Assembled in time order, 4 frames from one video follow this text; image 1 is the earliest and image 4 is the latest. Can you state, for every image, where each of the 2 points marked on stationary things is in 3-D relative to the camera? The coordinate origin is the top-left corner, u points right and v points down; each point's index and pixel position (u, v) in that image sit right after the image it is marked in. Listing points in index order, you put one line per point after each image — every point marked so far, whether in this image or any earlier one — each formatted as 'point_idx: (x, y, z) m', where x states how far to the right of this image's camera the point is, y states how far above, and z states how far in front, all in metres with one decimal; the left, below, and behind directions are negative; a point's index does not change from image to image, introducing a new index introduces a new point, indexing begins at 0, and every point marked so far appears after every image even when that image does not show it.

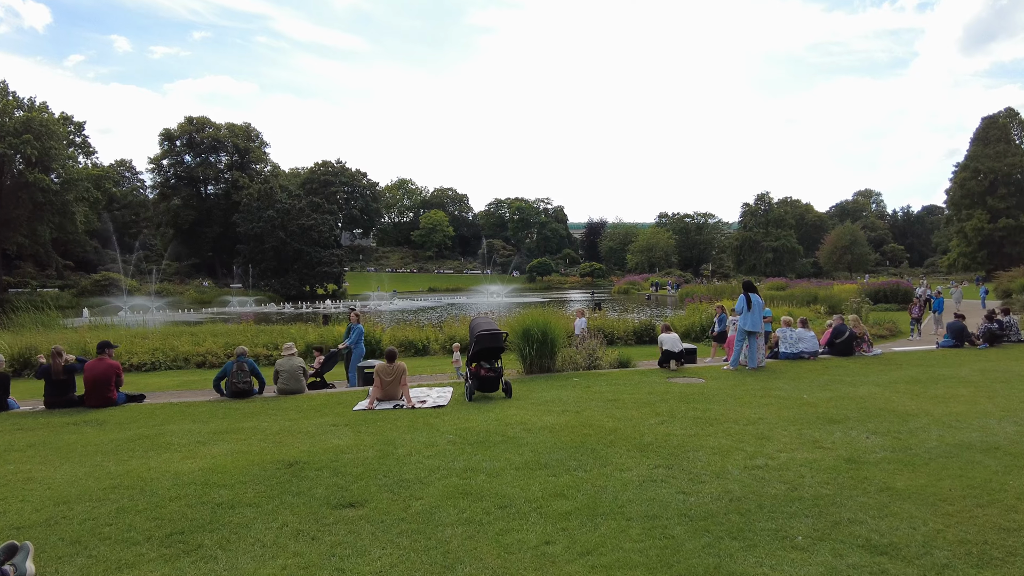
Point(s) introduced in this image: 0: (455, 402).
0: (-0.8, -1.6, +8.8) m
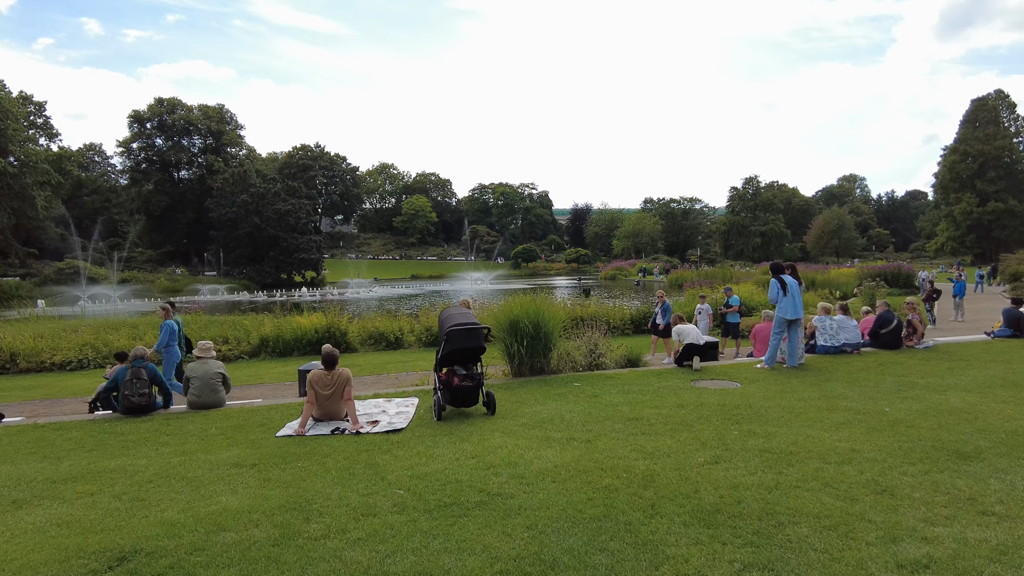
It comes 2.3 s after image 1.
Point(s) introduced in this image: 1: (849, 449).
0: (-1.0, -1.4, +6.5) m
1: (+2.7, -1.3, +4.9) m
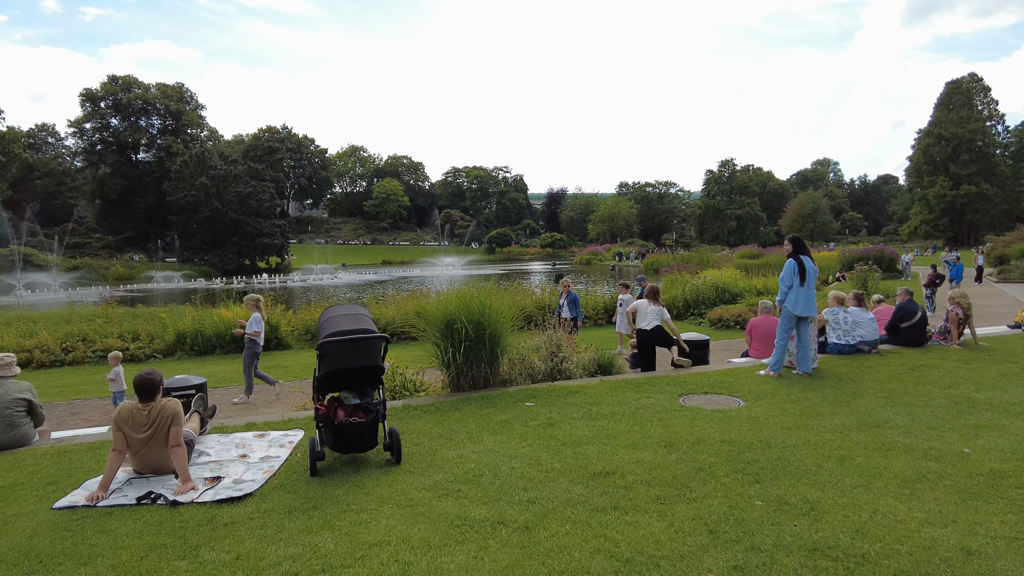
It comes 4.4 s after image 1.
0: (-1.6, -1.3, +4.4) m
1: (+2.1, -1.2, +2.9) m
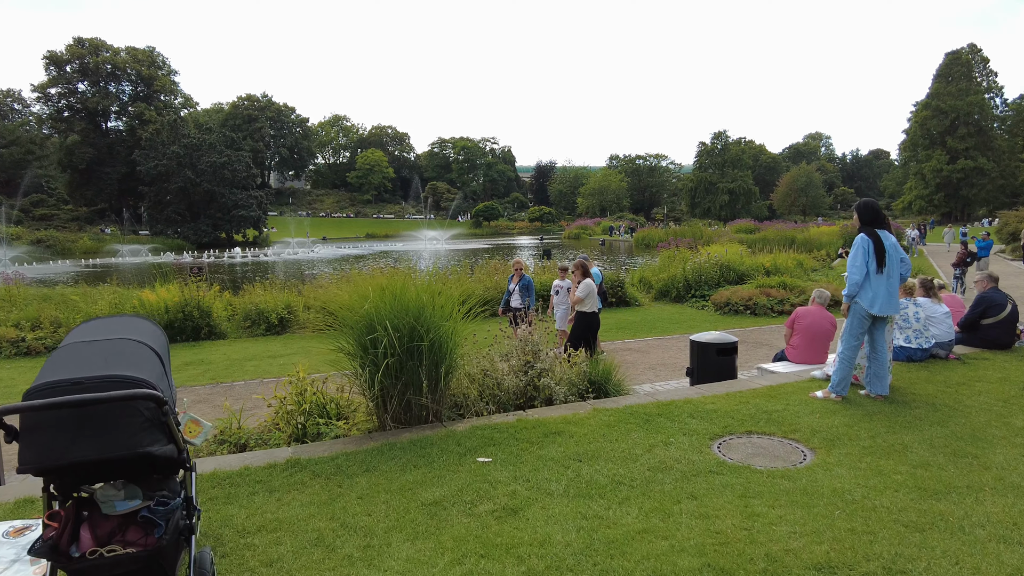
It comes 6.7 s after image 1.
0: (-1.9, -1.3, +2.2) m
1: (+1.8, -1.3, +0.8) m
